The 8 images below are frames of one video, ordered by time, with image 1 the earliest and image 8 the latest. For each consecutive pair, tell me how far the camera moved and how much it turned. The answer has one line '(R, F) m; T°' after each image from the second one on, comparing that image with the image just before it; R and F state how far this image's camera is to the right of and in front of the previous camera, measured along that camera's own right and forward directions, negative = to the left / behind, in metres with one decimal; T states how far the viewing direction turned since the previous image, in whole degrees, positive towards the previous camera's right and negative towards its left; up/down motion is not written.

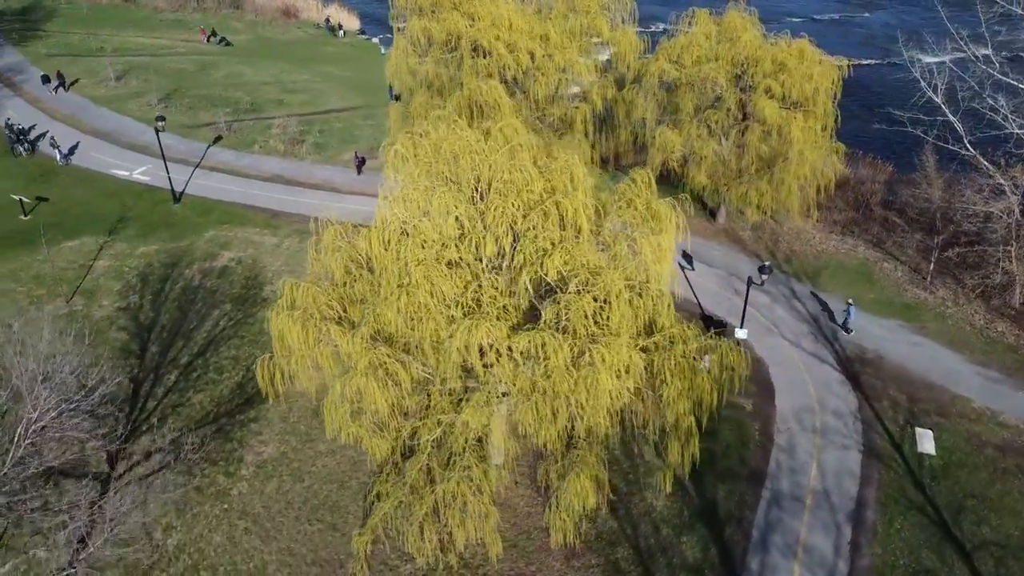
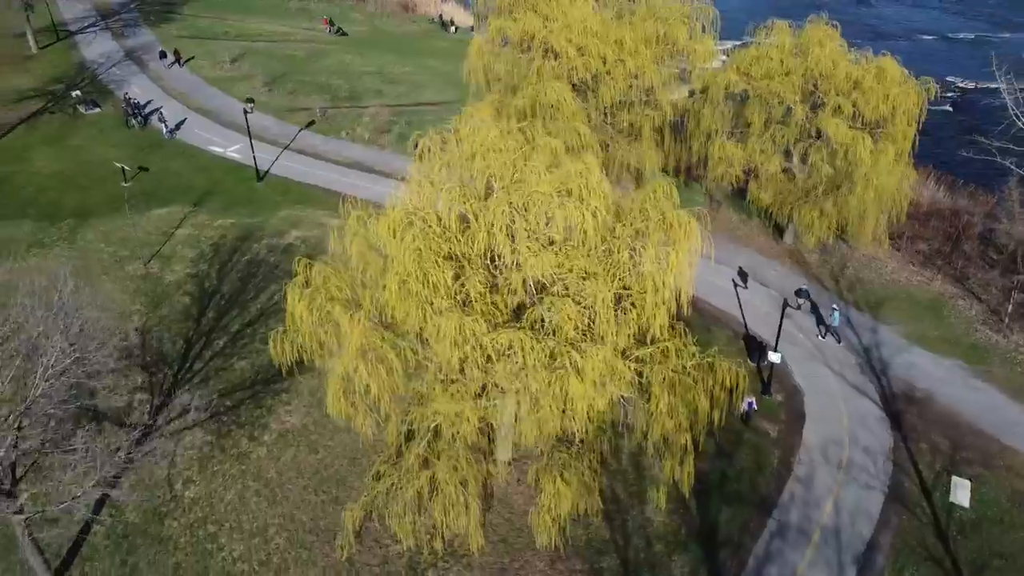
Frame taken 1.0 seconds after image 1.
(+2.2, 0.0) m; -8°
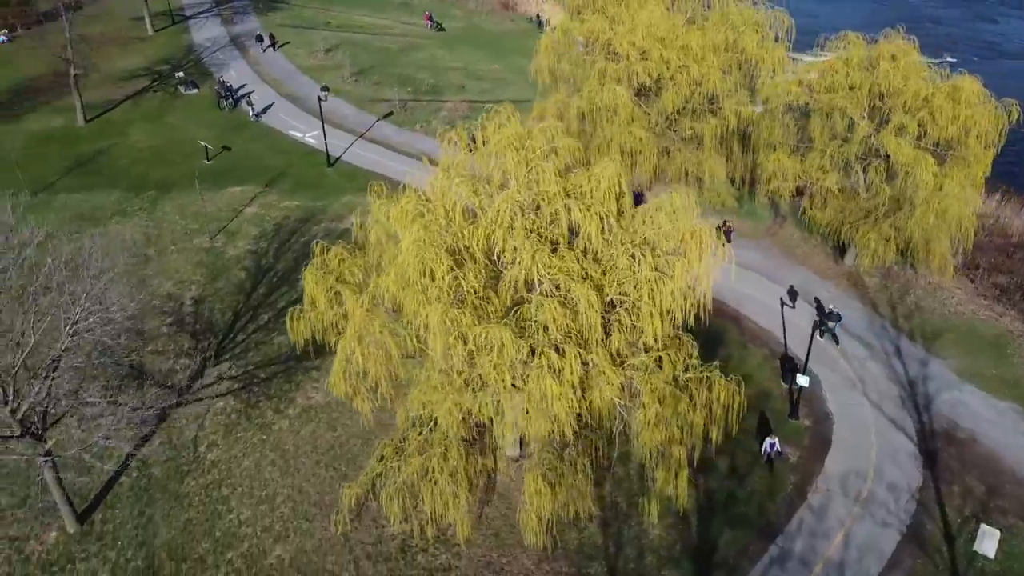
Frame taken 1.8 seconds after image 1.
(+2.0, 0.0) m; -7°
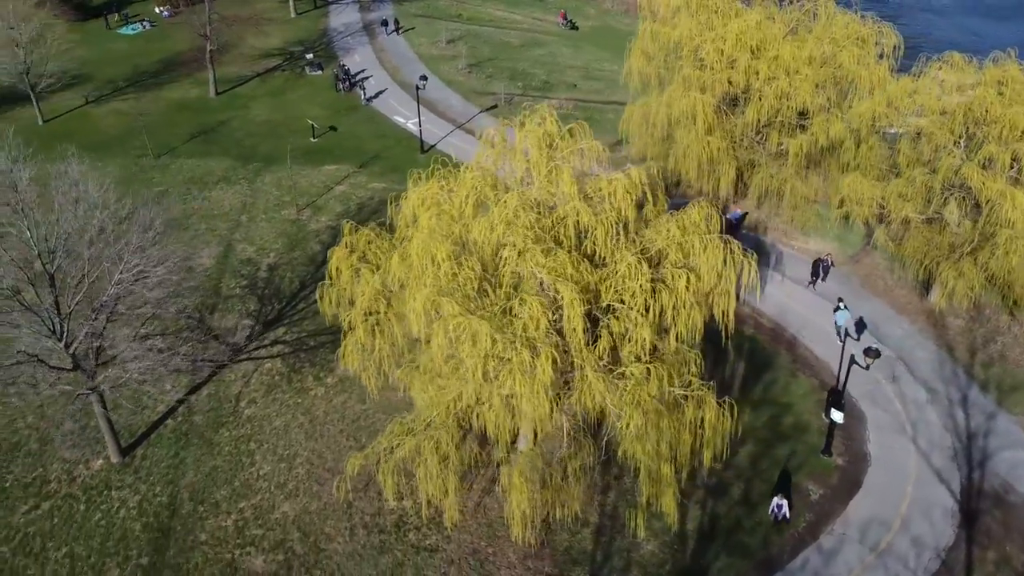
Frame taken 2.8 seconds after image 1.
(+2.6, 0.0) m; -10°
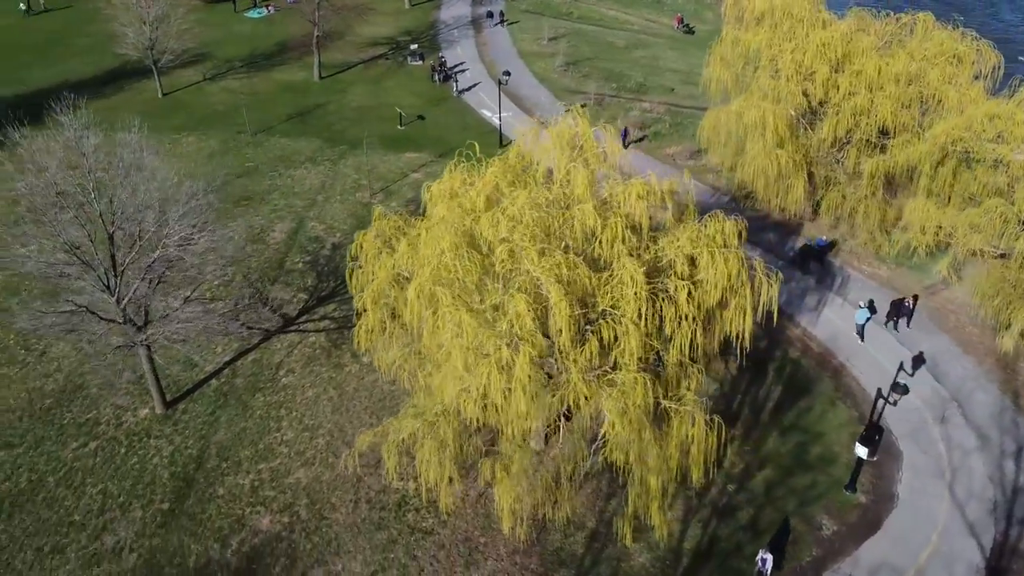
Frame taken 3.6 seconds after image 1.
(+2.2, 0.0) m; -8°
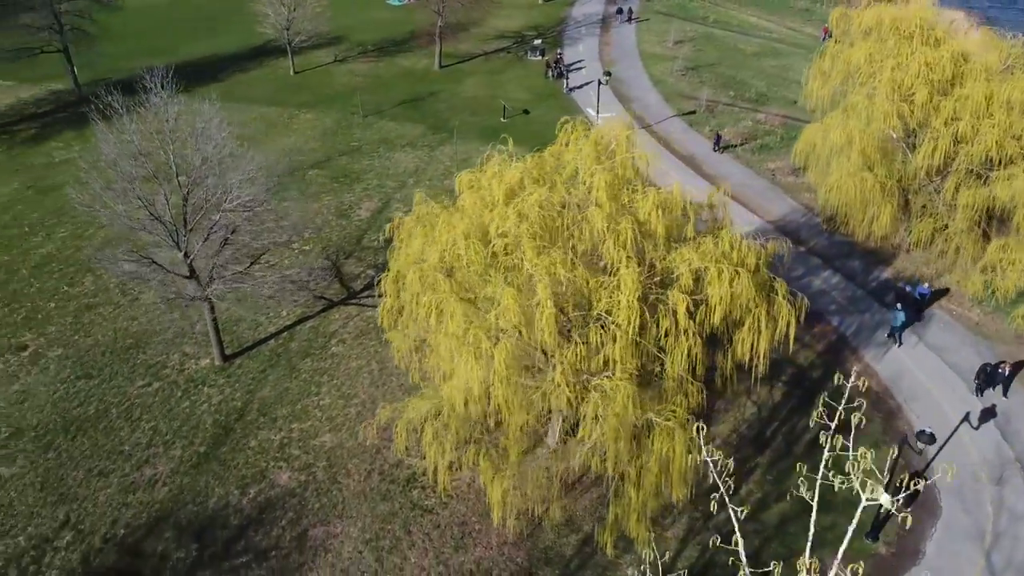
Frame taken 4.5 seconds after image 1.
(+2.7, 0.0) m; -10°
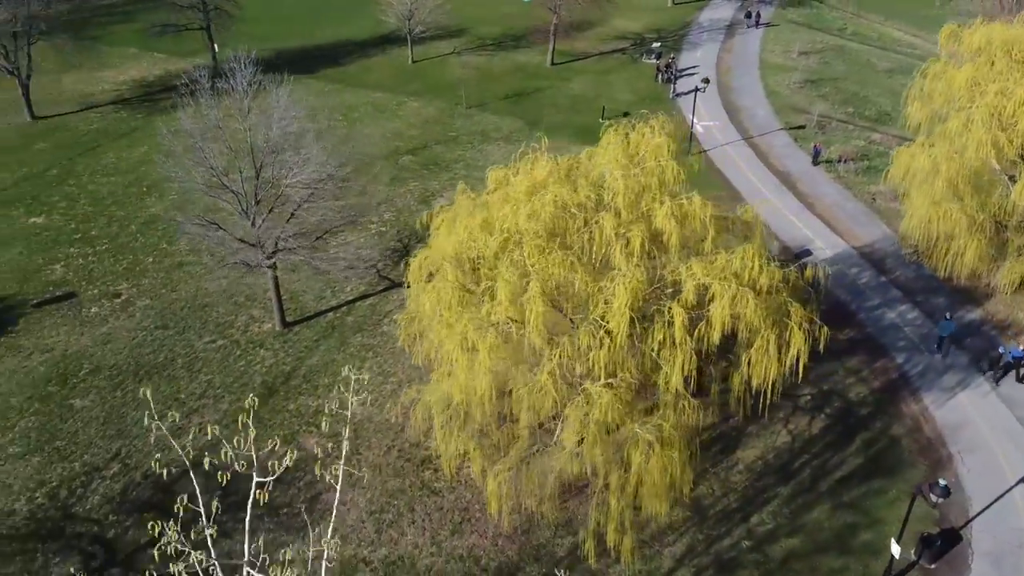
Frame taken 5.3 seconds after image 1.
(+2.5, 0.0) m; -9°
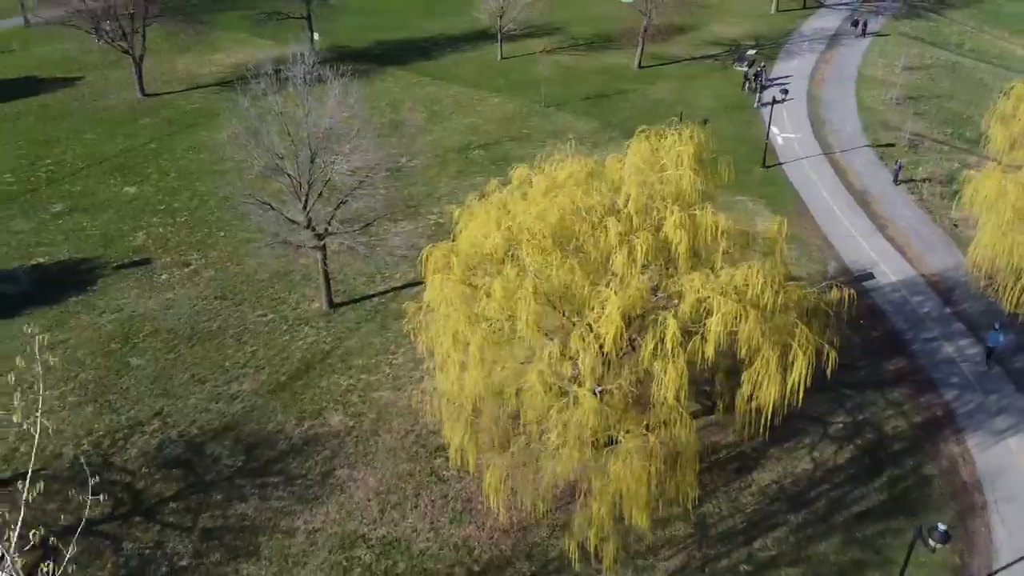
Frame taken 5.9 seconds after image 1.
(+2.0, 0.0) m; -7°
